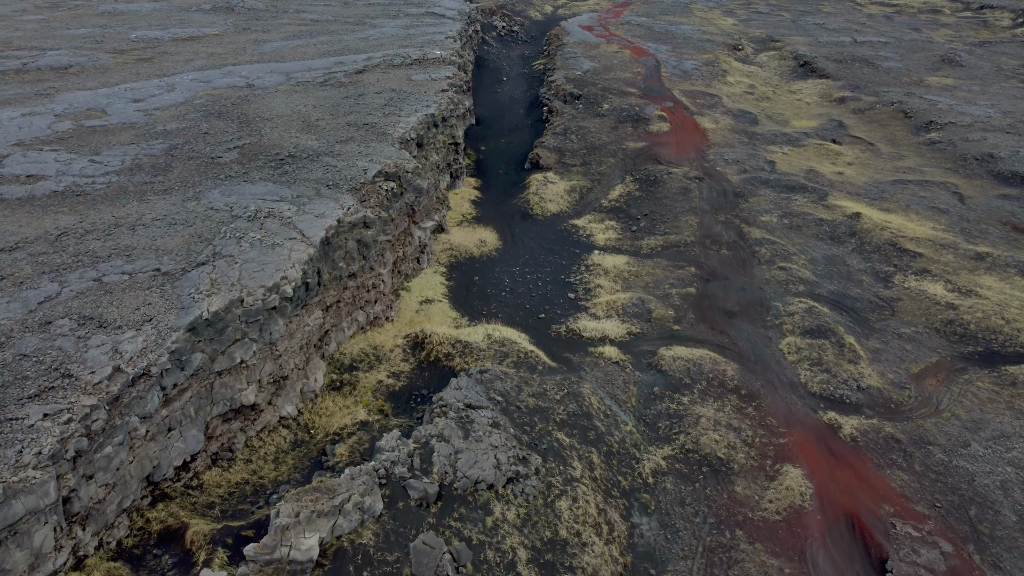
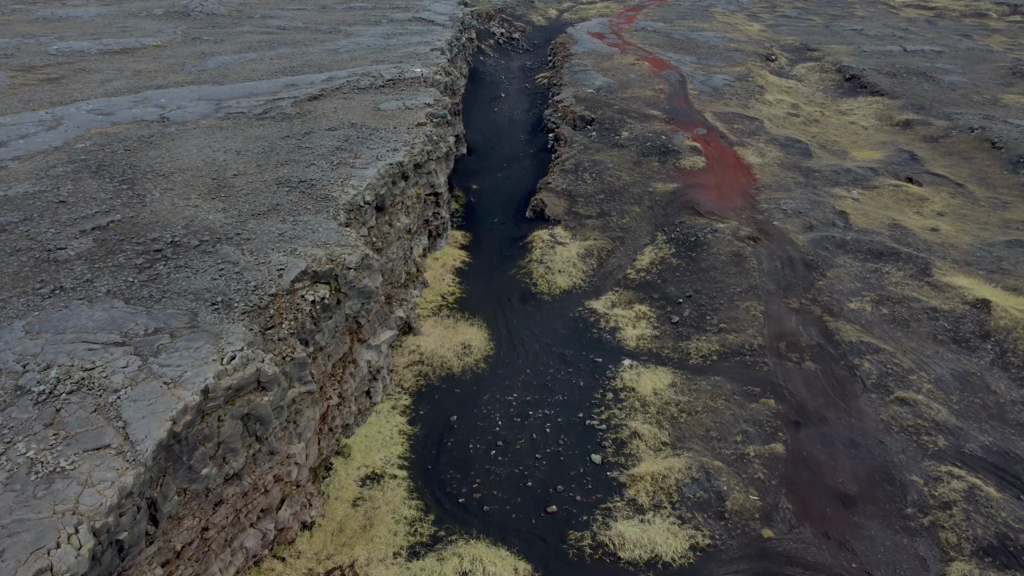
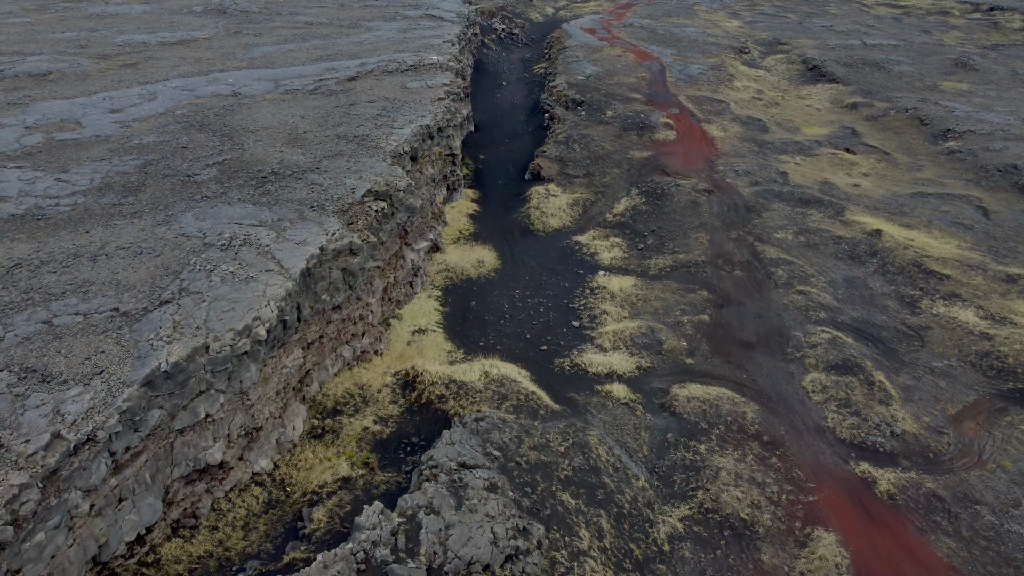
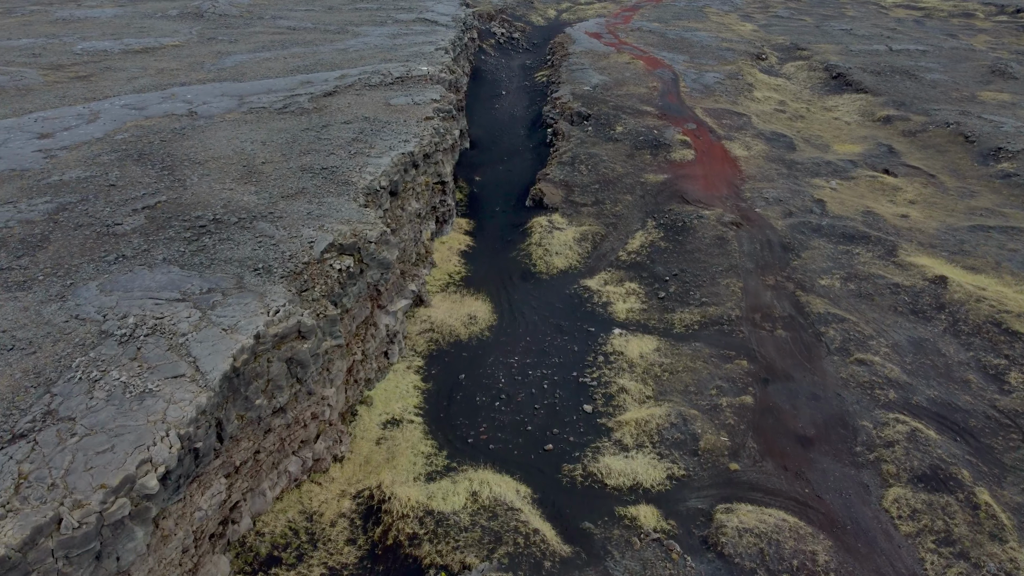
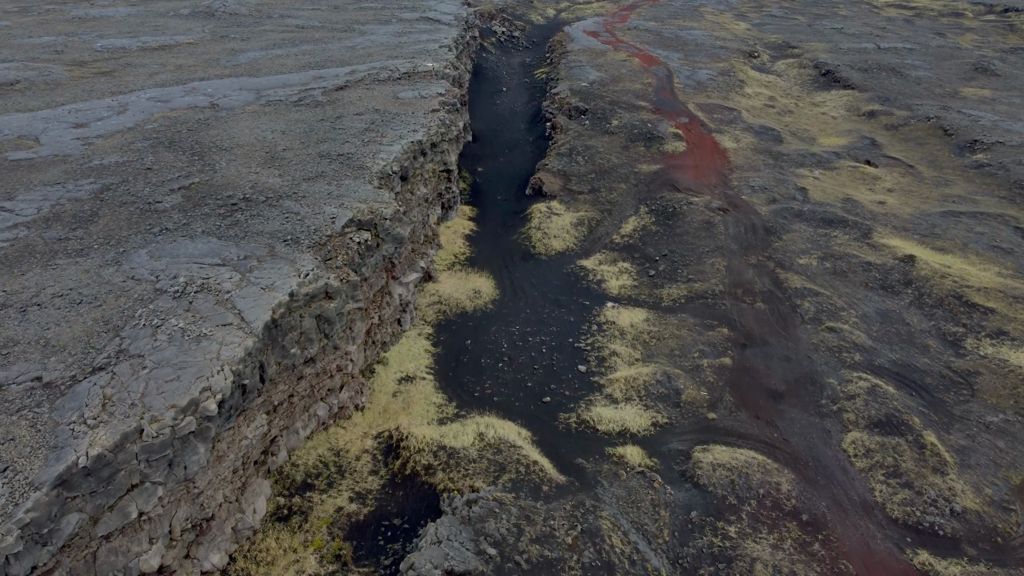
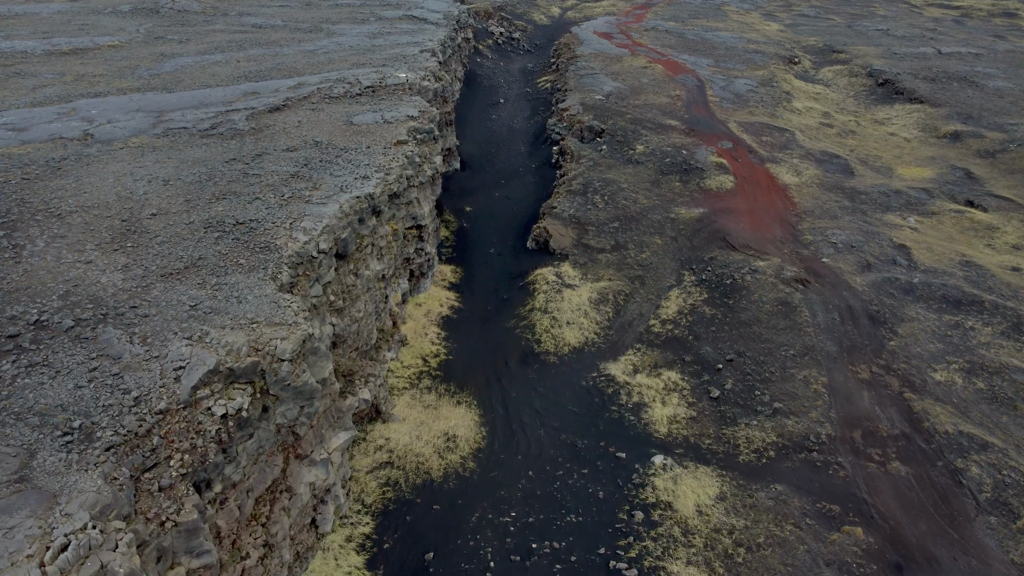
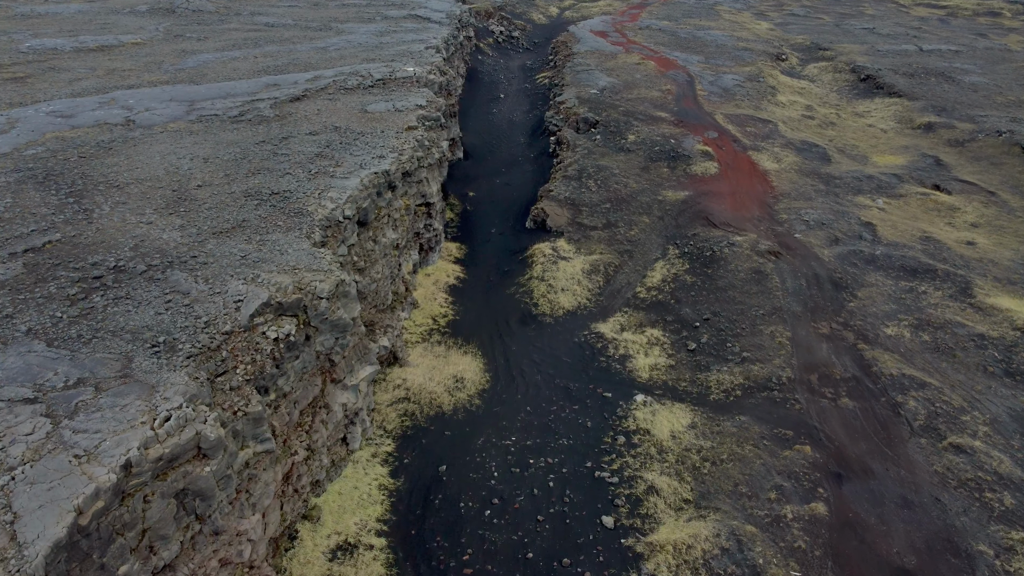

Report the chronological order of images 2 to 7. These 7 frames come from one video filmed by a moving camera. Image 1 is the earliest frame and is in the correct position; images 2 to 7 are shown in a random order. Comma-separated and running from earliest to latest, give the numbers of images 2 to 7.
3, 5, 4, 2, 7, 6
